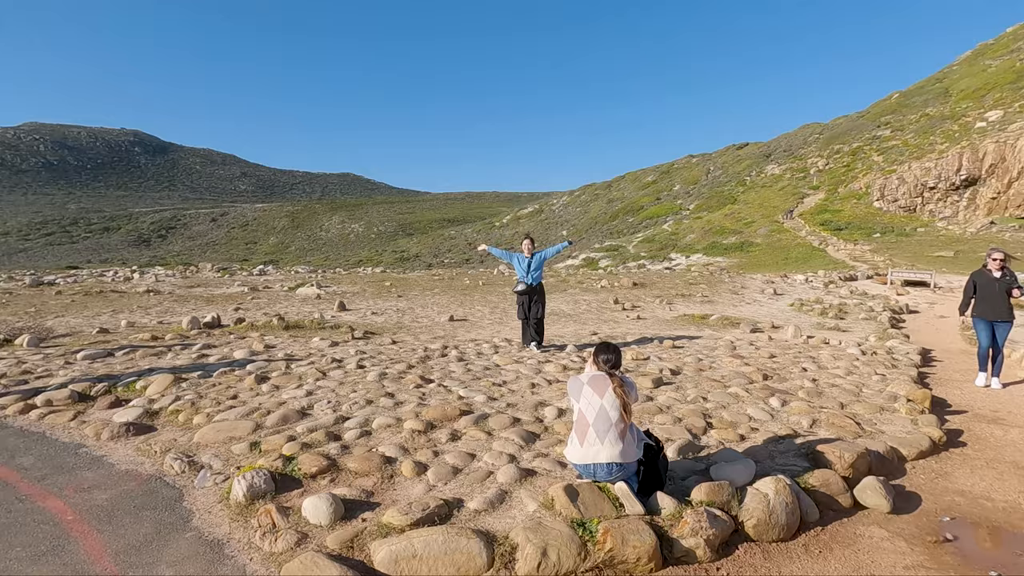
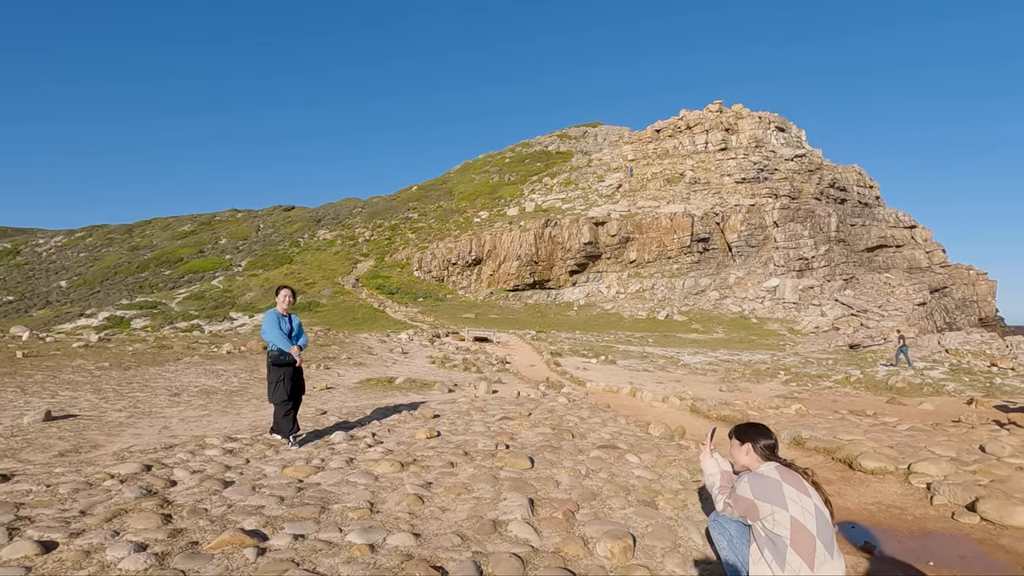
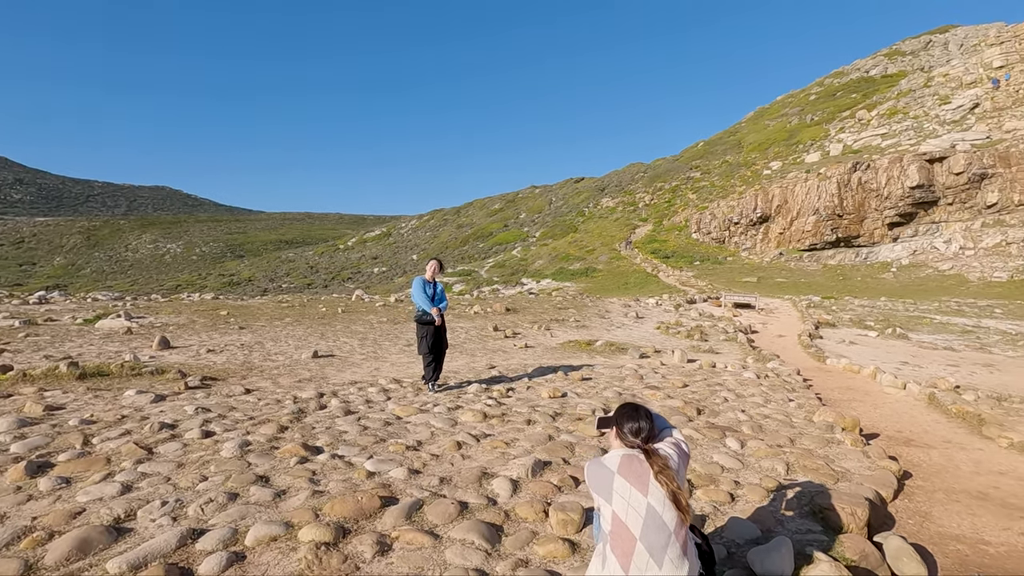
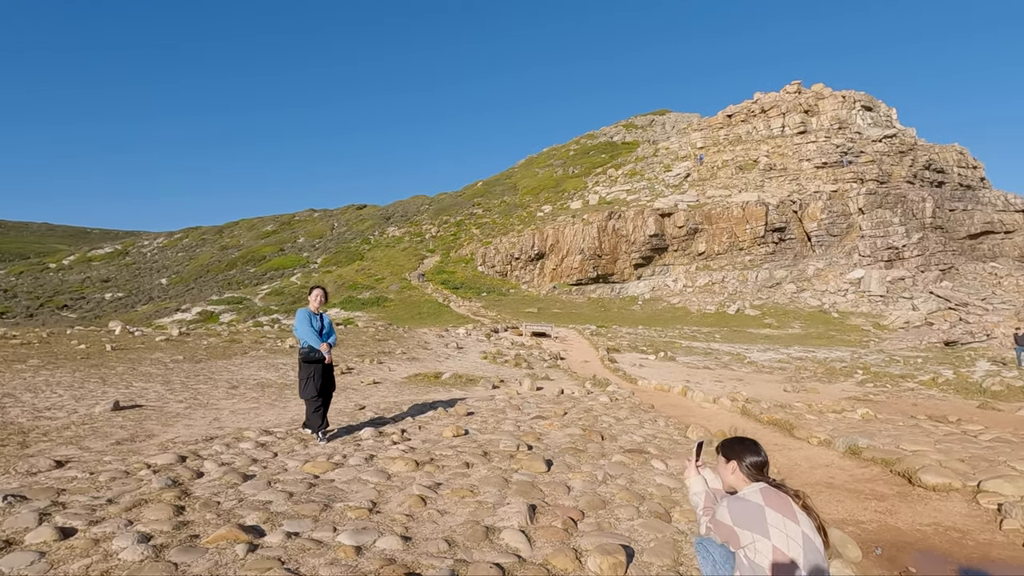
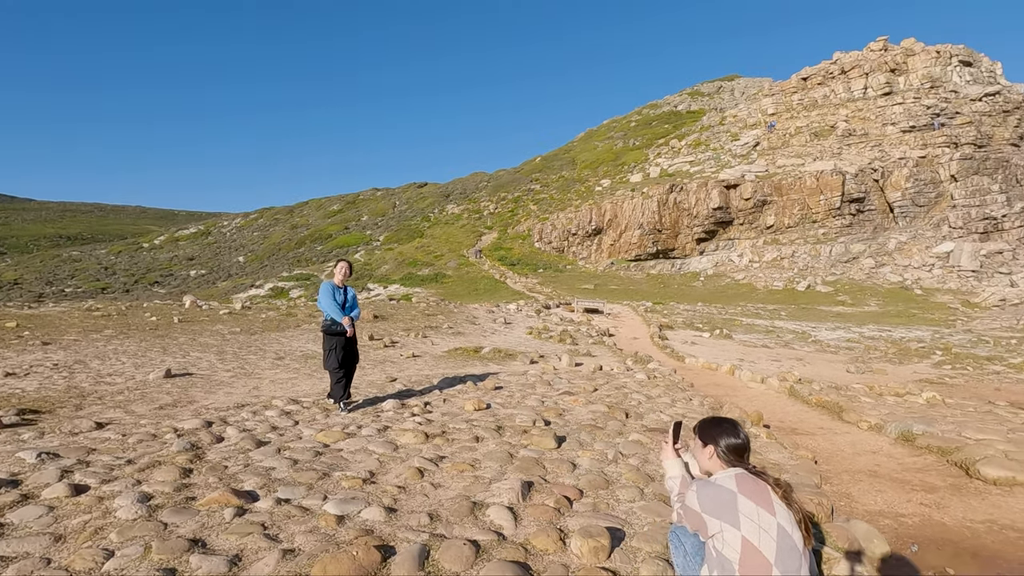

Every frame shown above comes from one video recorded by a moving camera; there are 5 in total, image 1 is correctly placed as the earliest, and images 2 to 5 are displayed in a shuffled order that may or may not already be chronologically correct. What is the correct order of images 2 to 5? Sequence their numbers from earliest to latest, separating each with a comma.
3, 5, 4, 2
